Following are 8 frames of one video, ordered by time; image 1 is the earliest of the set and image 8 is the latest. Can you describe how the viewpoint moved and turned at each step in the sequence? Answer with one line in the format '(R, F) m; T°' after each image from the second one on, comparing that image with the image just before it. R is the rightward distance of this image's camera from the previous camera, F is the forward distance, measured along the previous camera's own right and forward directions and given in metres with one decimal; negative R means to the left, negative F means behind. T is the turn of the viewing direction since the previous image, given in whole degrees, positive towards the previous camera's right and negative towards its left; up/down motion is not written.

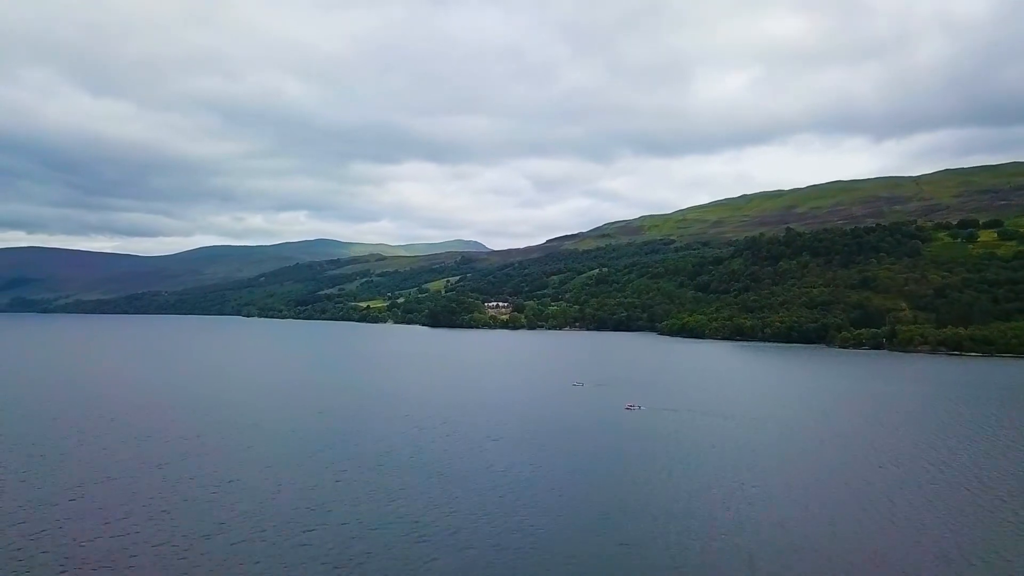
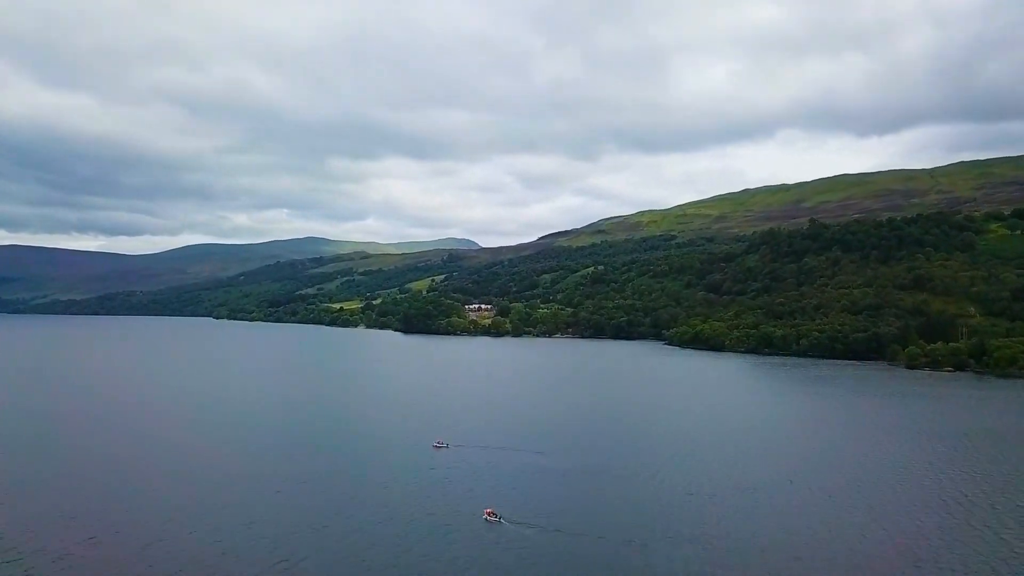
(+2.5, +25.1) m; 0°
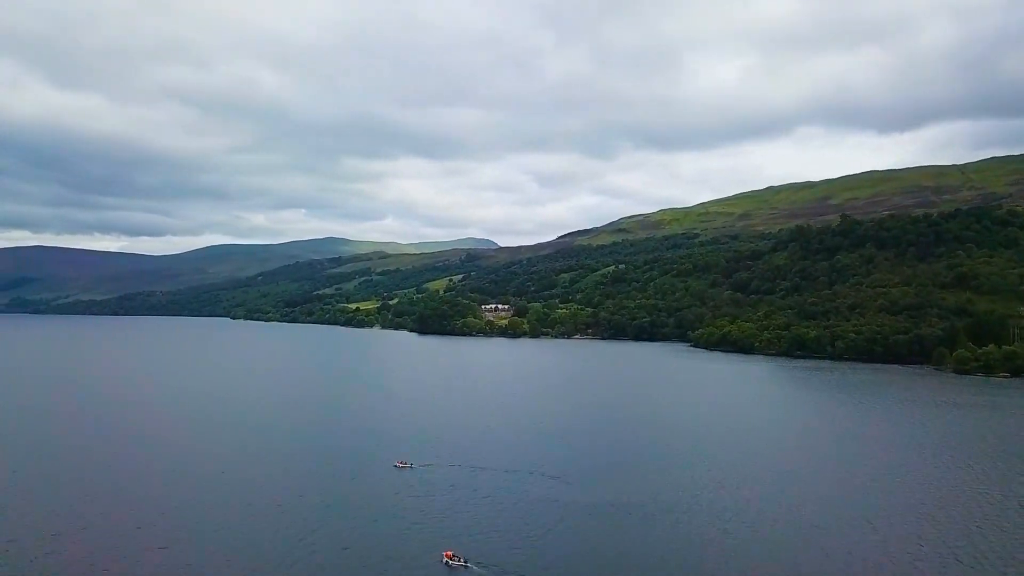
(+0.4, +5.6) m; -1°
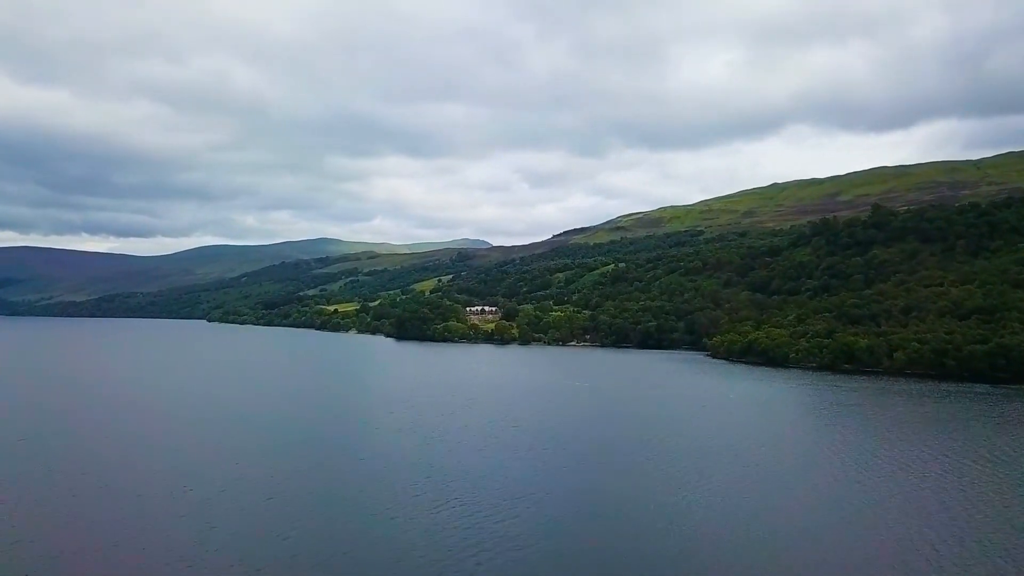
(+1.6, +19.5) m; 0°
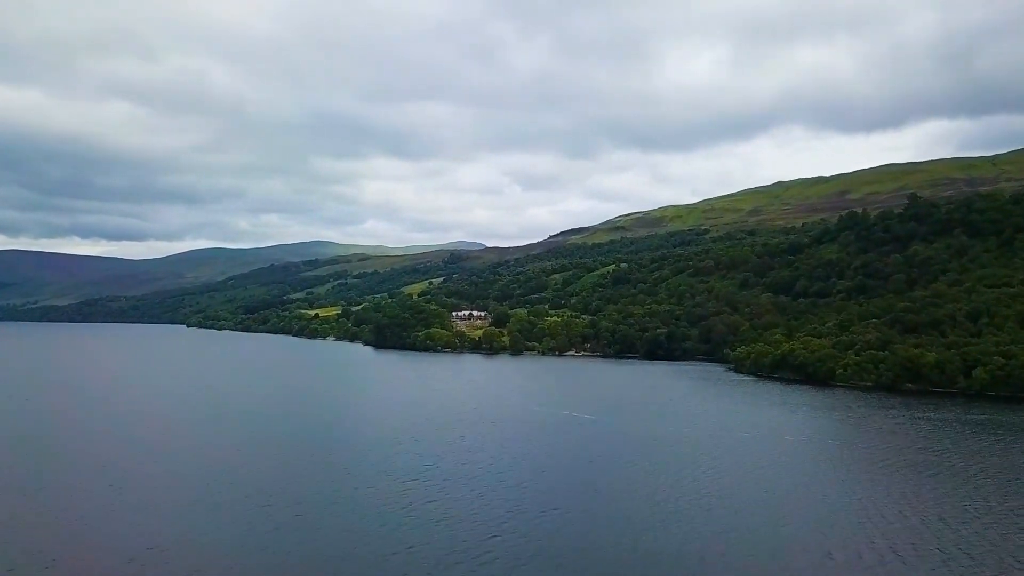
(+1.2, +16.4) m; 0°
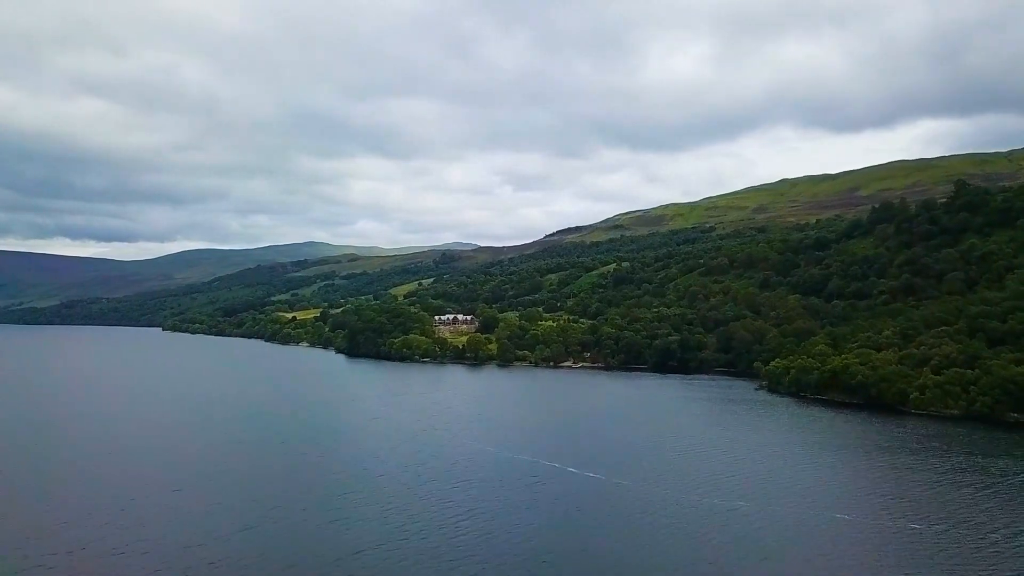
(+1.1, +16.4) m; 0°
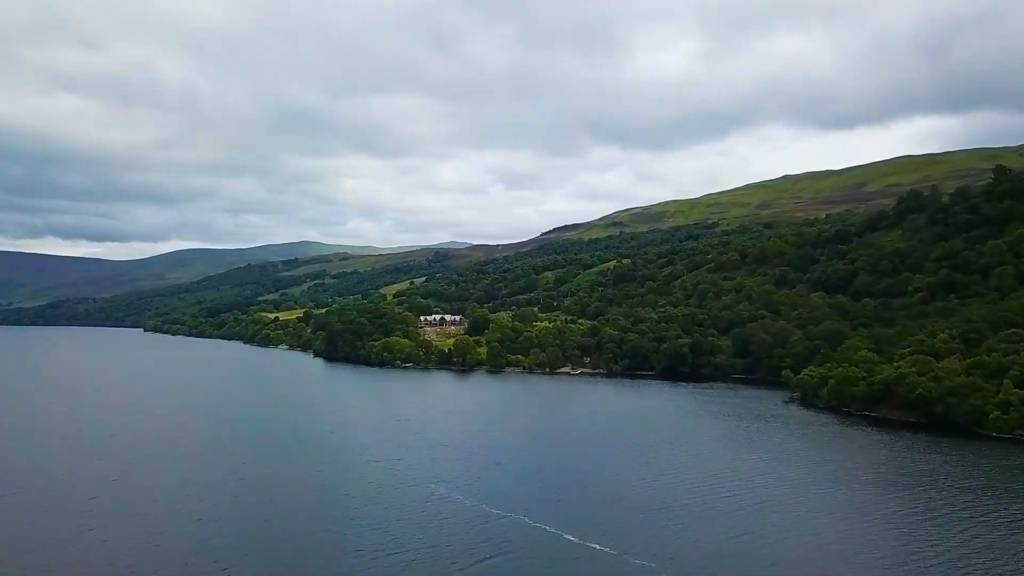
(+0.7, +10.9) m; 0°
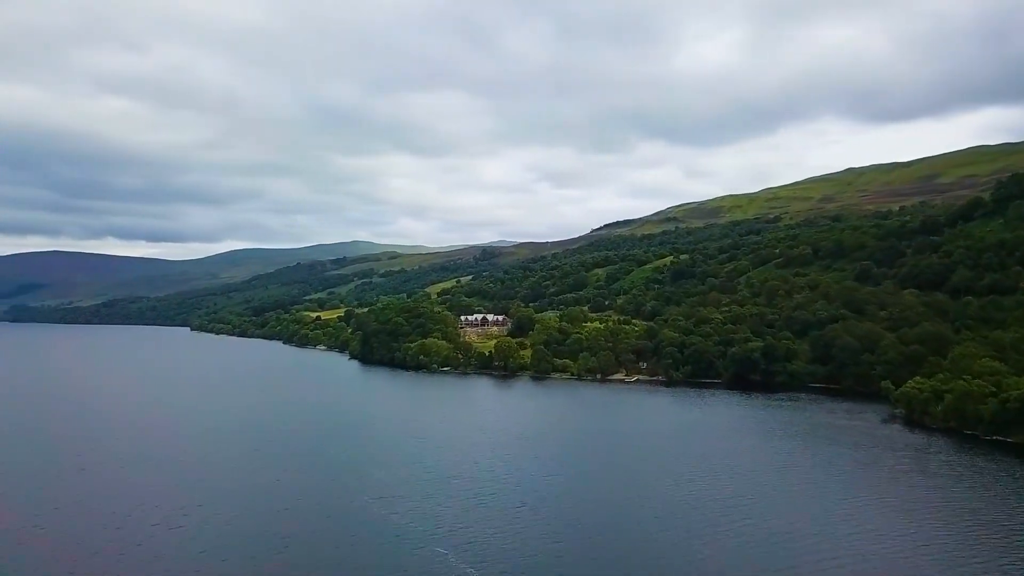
(+0.3, +9.2) m; -4°
